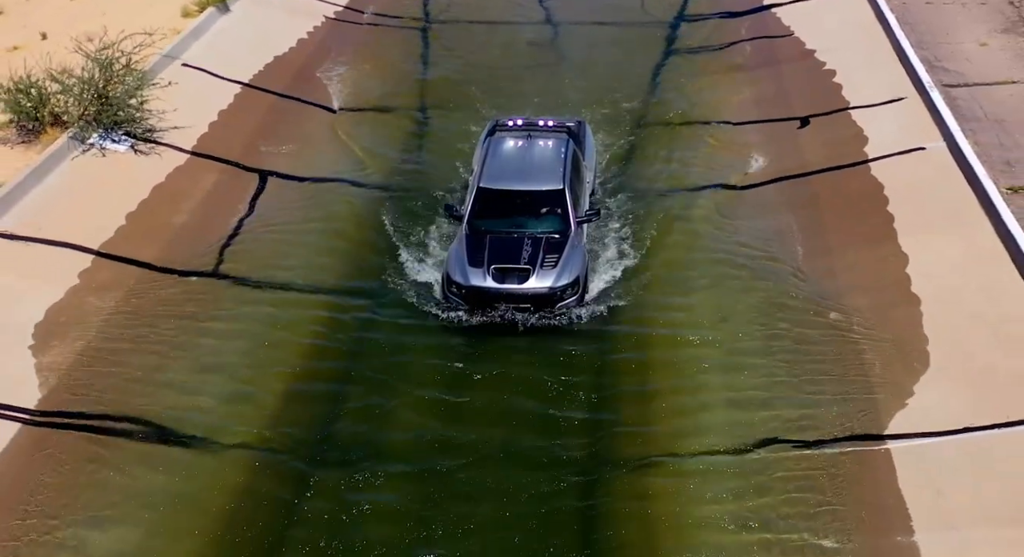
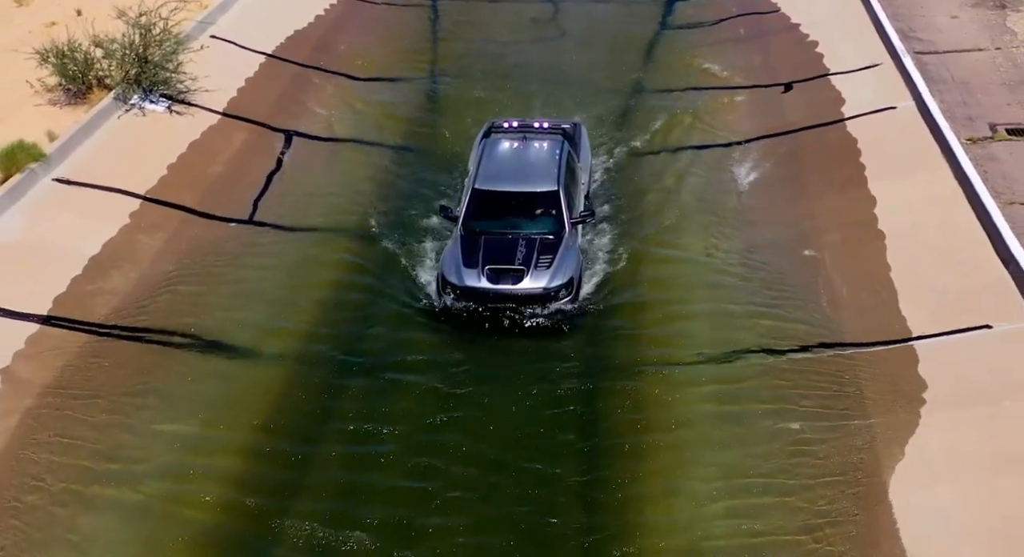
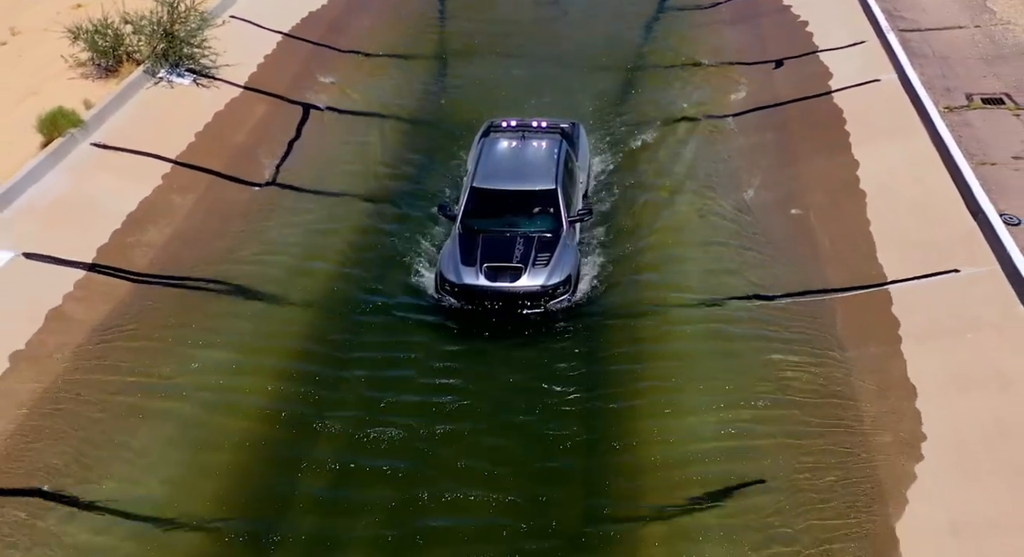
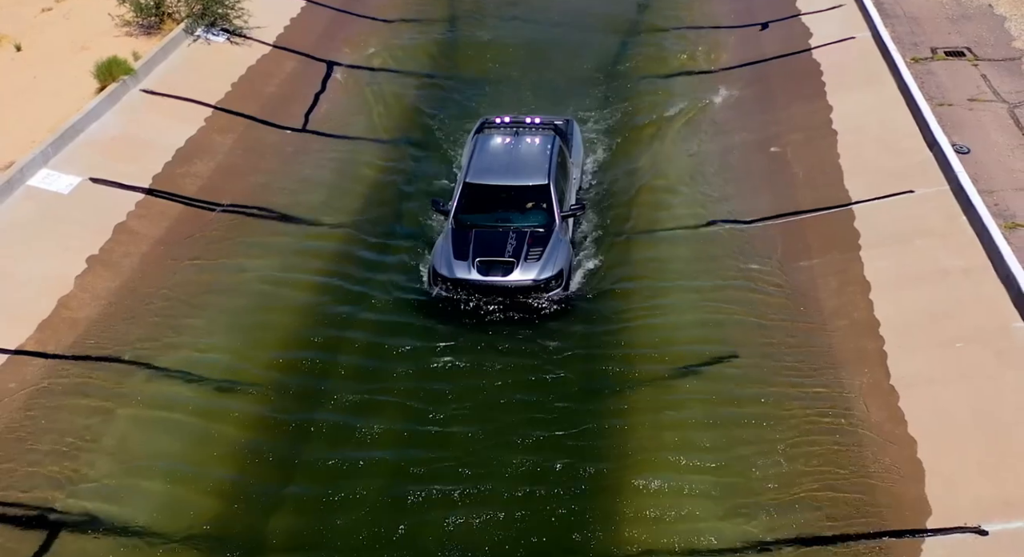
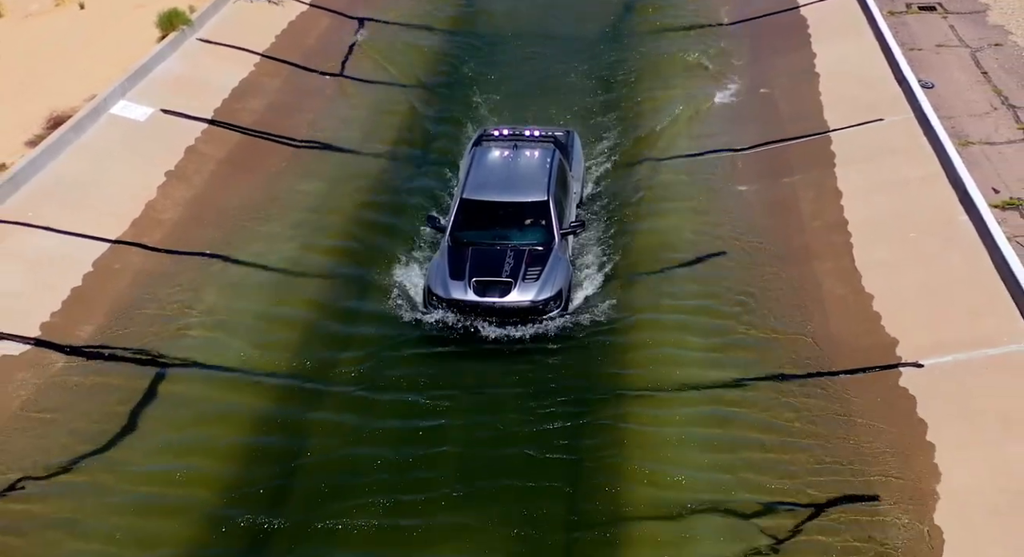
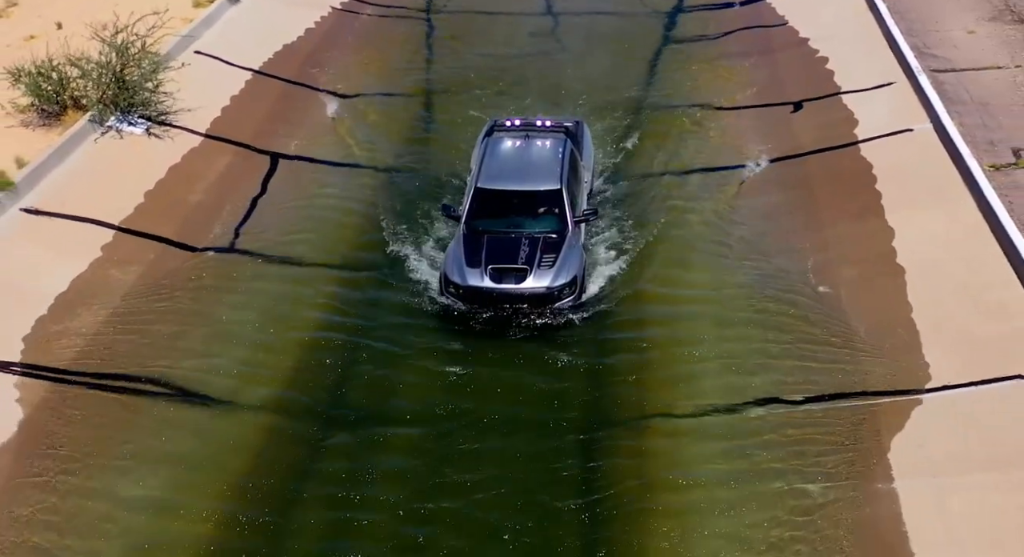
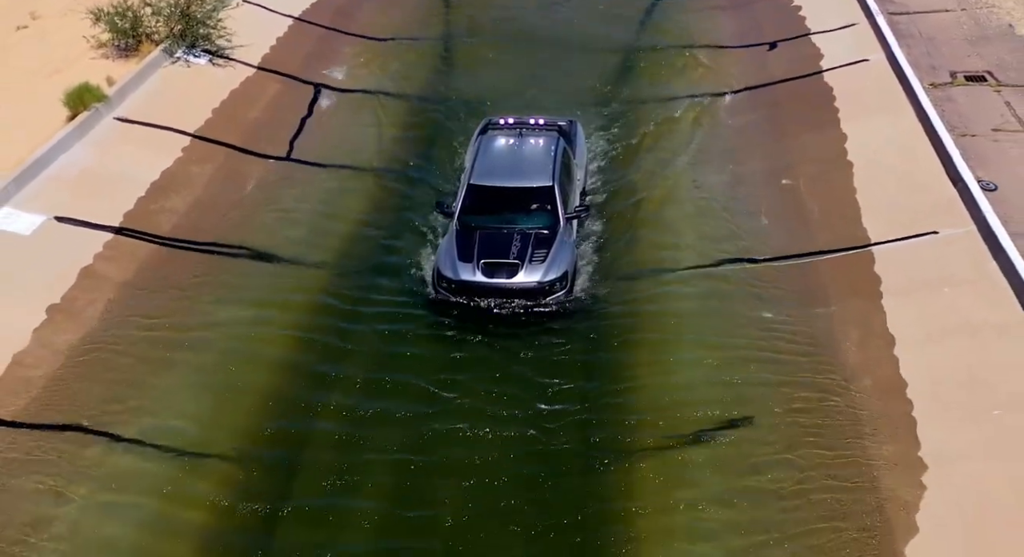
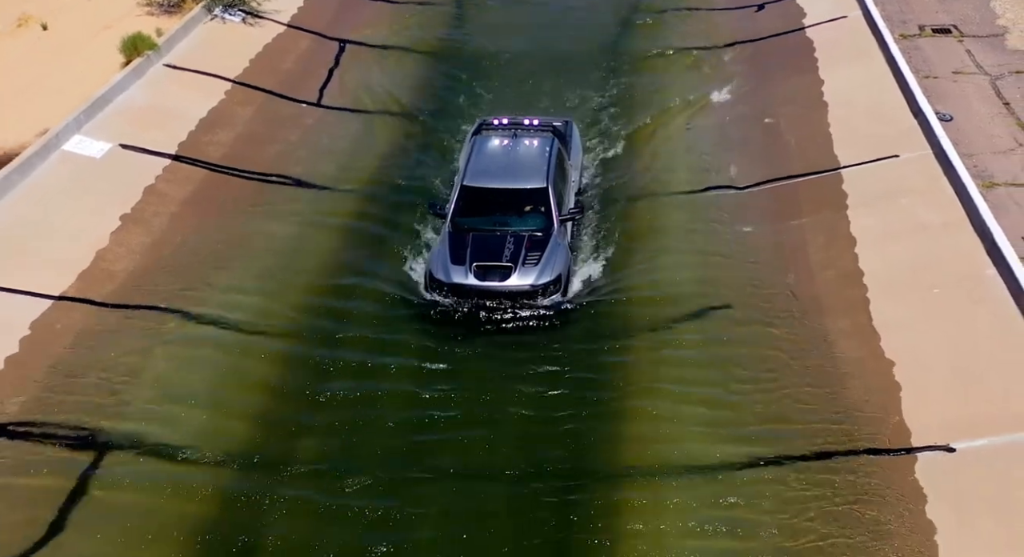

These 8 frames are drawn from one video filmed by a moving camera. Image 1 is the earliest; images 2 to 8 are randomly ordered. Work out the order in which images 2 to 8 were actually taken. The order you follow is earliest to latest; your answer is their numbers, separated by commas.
6, 2, 3, 7, 4, 8, 5
